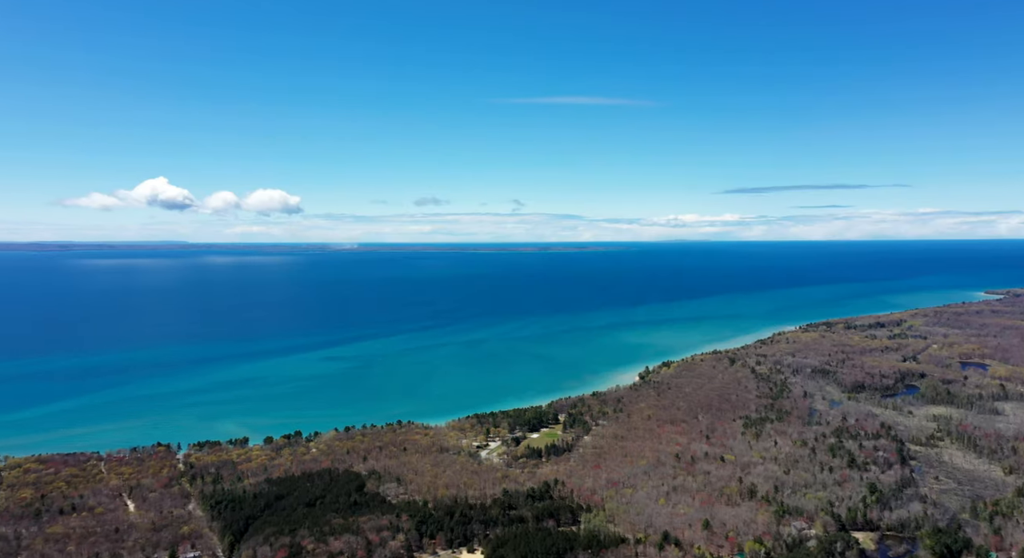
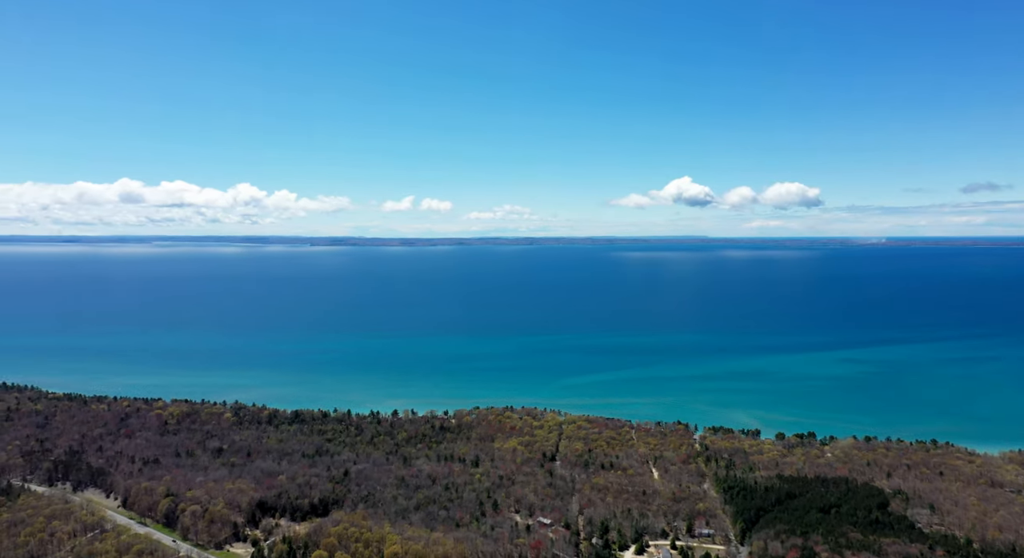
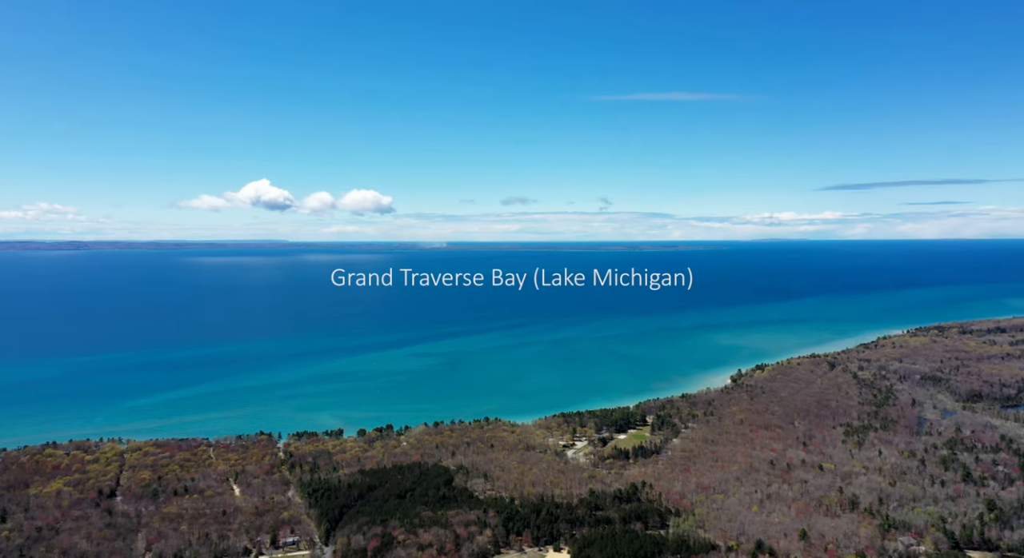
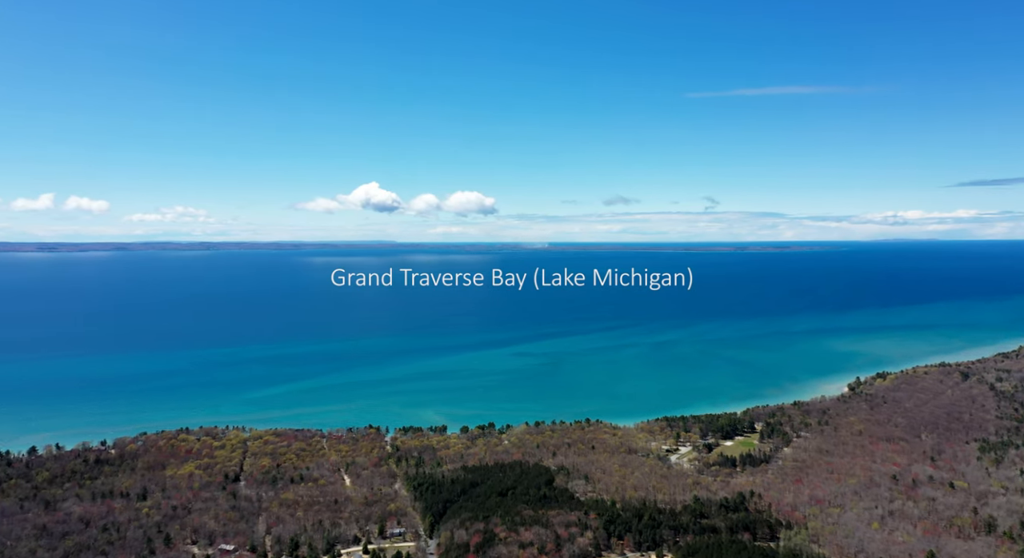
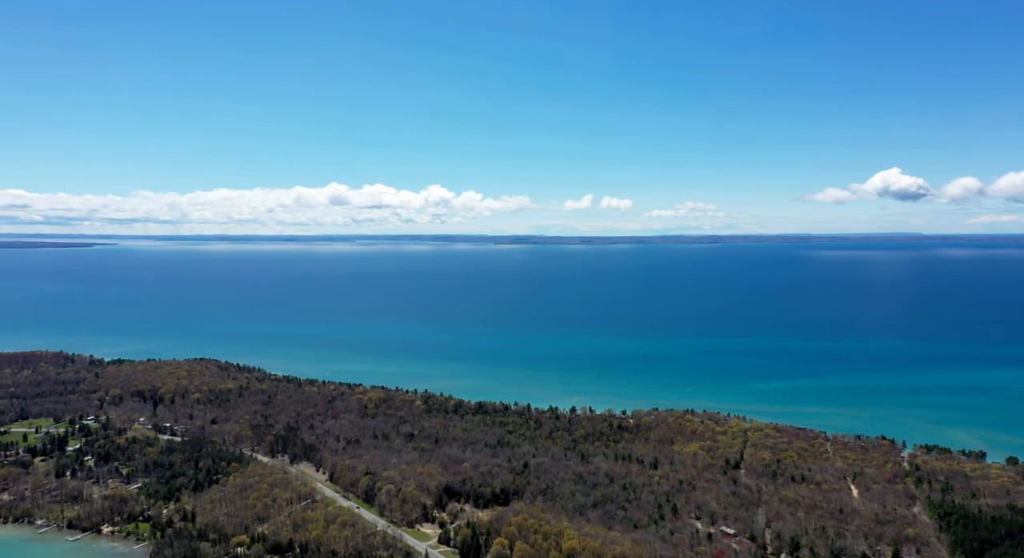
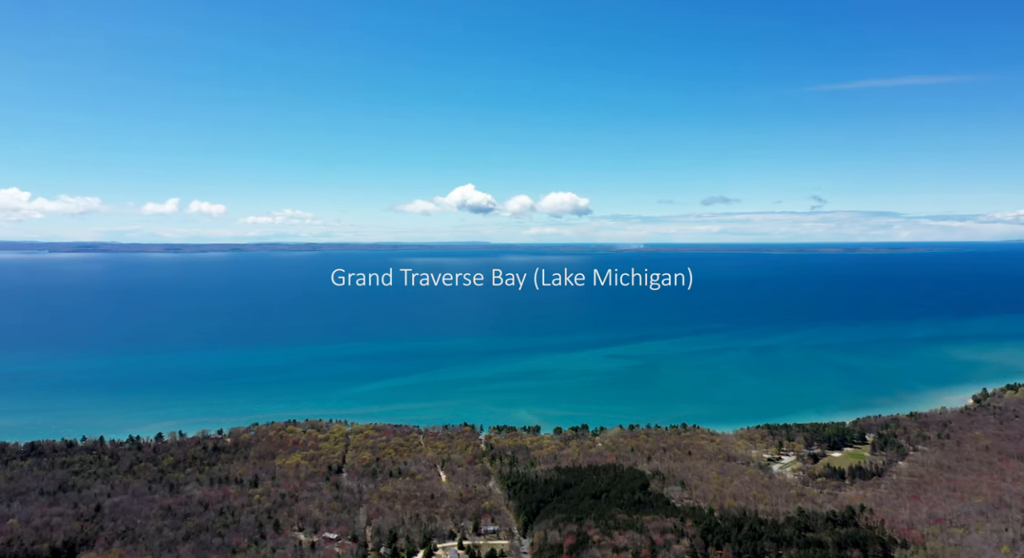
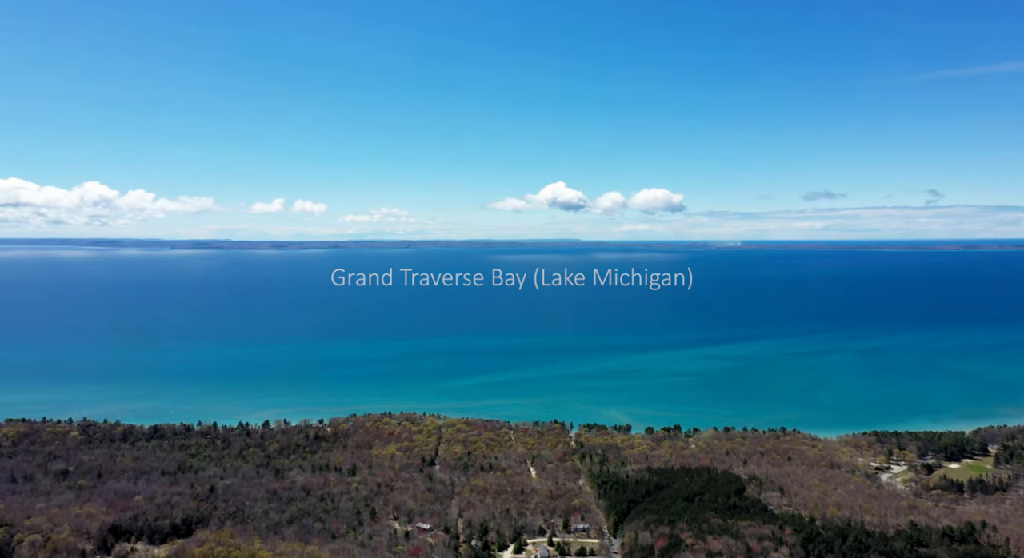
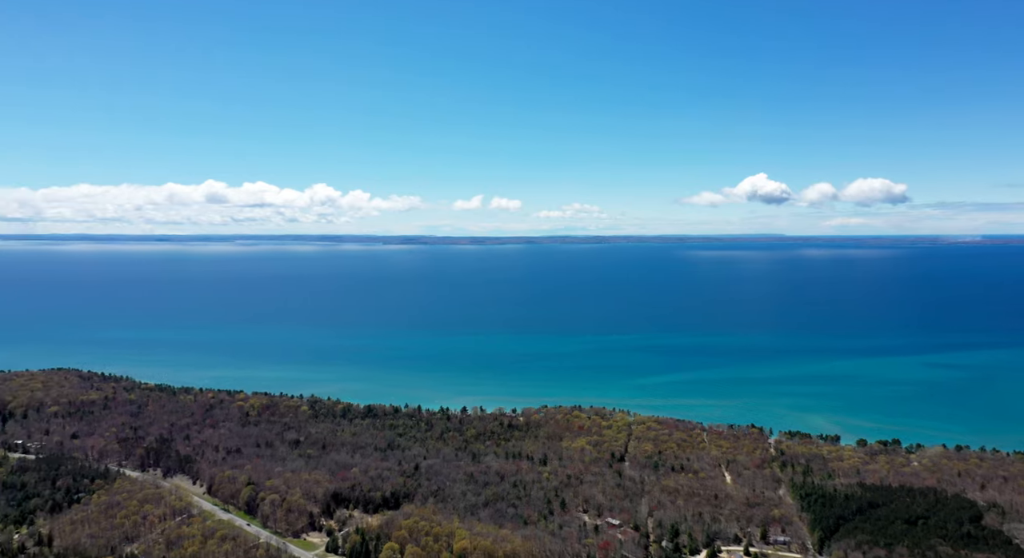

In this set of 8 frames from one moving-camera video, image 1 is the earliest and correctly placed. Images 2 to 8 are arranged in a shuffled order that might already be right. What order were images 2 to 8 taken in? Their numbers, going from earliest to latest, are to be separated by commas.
3, 4, 6, 7, 2, 8, 5
